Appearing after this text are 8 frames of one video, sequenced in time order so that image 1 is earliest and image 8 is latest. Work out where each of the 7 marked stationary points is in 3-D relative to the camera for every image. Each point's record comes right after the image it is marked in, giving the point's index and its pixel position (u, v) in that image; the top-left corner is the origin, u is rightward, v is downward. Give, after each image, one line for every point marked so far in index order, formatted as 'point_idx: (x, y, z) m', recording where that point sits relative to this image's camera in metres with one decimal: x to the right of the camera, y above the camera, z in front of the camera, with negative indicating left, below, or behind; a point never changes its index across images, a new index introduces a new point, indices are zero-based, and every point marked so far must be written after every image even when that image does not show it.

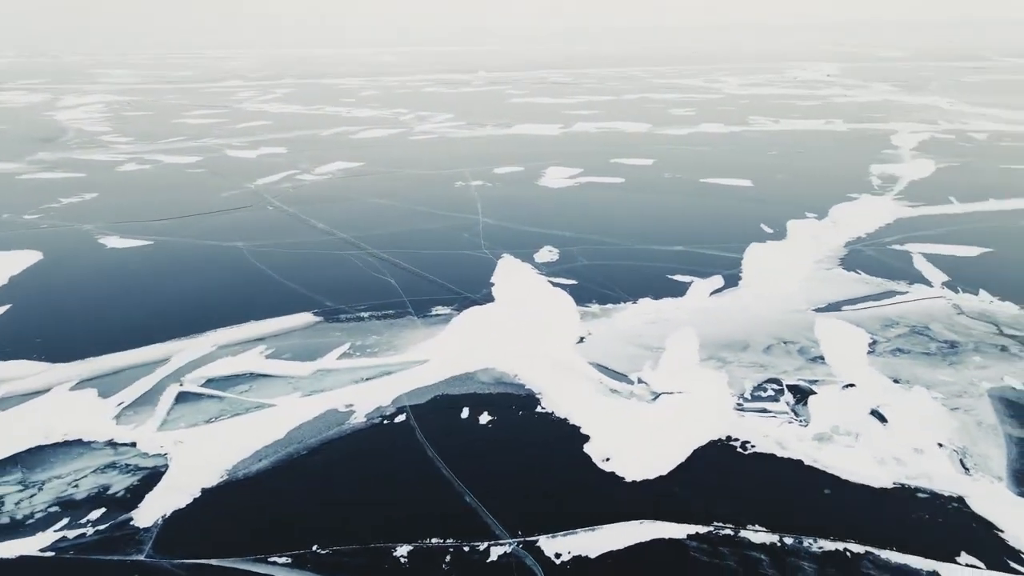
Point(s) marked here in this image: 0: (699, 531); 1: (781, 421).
0: (+1.1, -1.4, +4.2) m
1: (+2.0, -1.0, +5.3) m
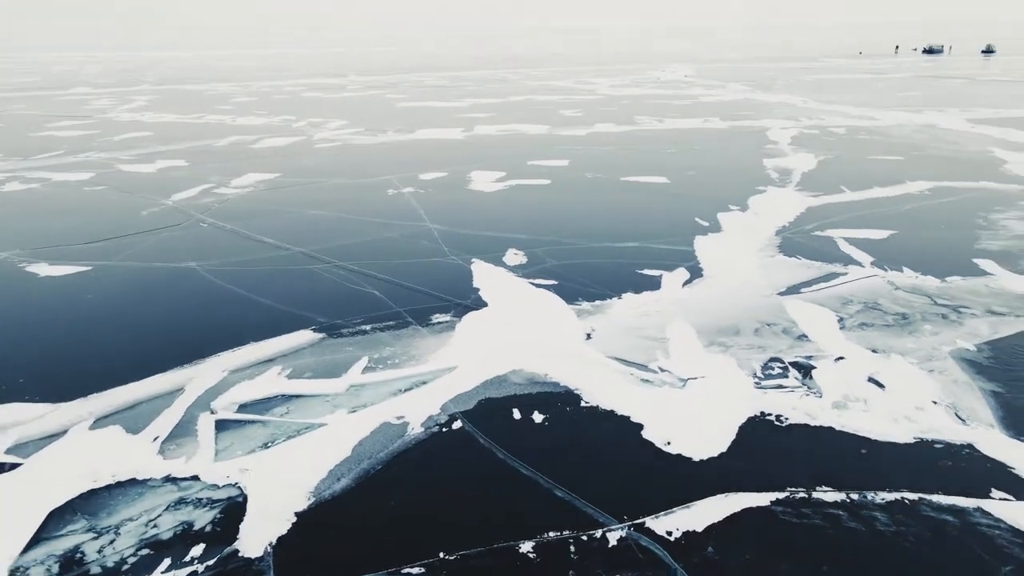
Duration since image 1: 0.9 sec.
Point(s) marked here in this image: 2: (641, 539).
0: (+1.7, -1.3, +4.6) m
1: (+2.4, -0.9, +5.9) m
2: (+0.8, -1.5, +4.3) m
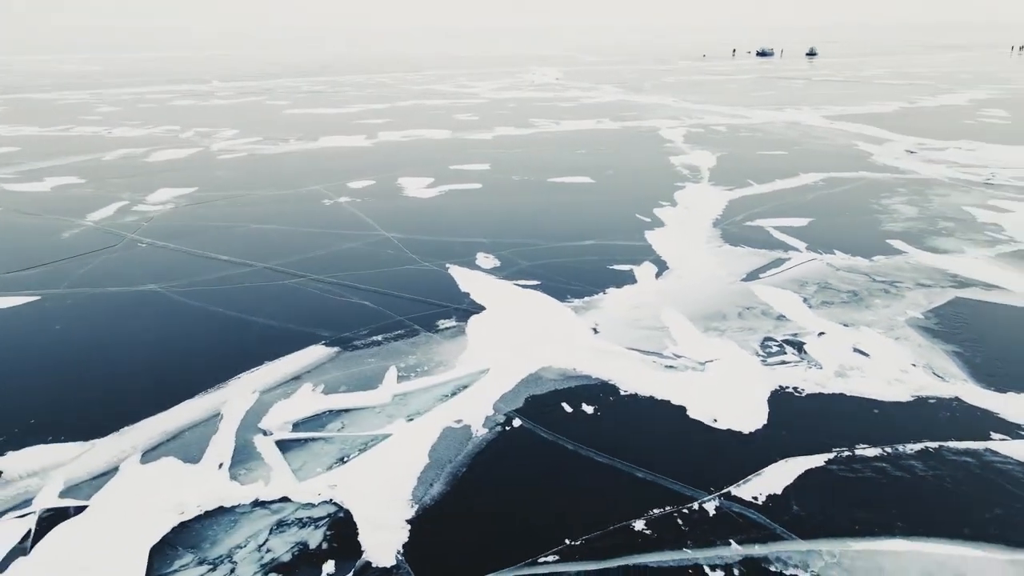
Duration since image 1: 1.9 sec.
0: (+2.3, -1.2, +5.3) m
1: (+2.7, -0.7, +6.7) m
2: (+1.5, -1.4, +4.7) m
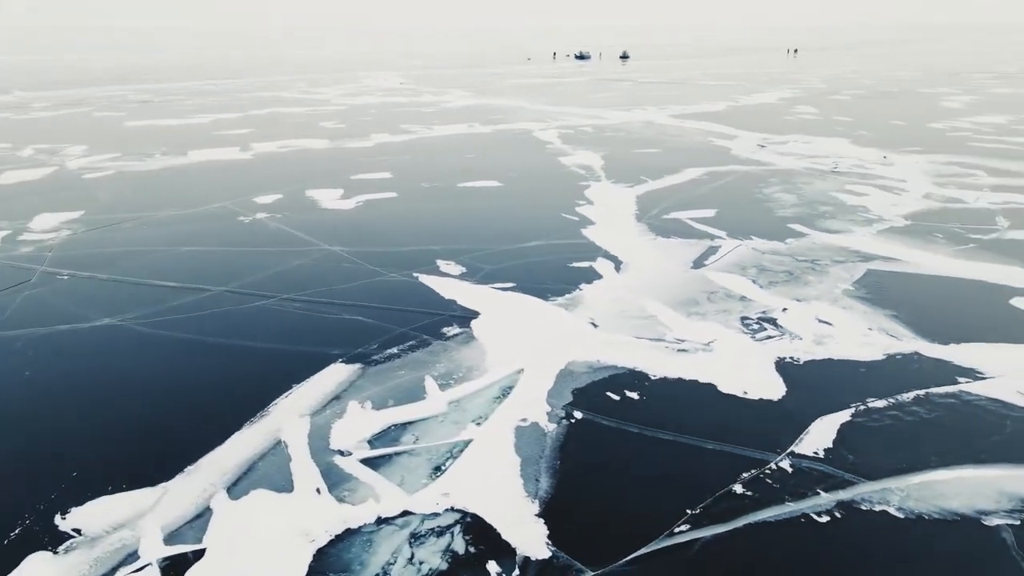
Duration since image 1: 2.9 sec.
0: (+2.9, -1.0, +6.1) m
1: (+2.9, -0.5, +7.6) m
2: (+2.2, -1.3, +5.4) m
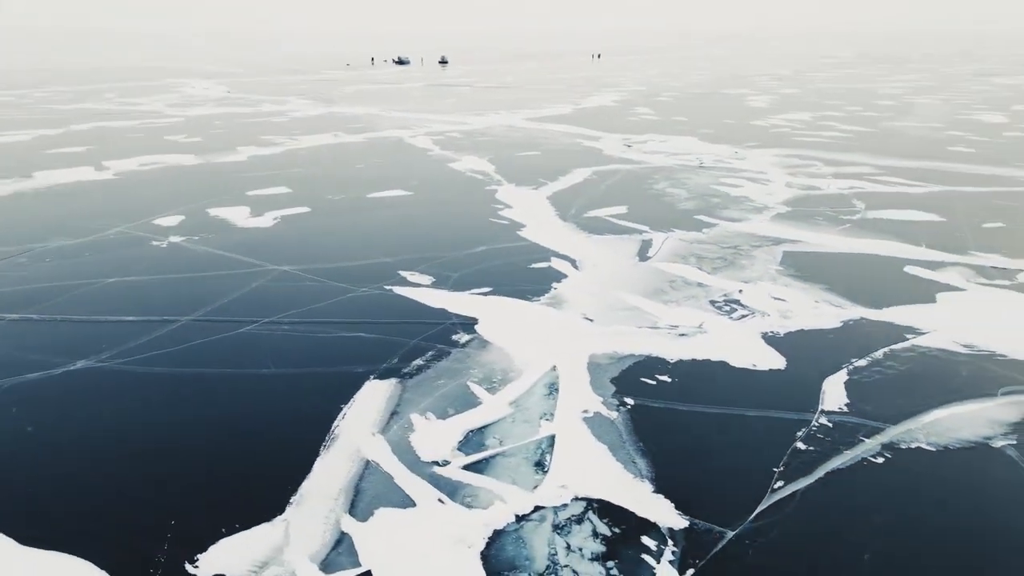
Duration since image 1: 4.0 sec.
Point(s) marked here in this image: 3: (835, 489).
0: (+3.3, -0.8, +7.2) m
1: (+2.9, -0.3, +8.6) m
2: (+2.8, -1.1, +6.3) m
3: (+2.4, -1.5, +5.3) m
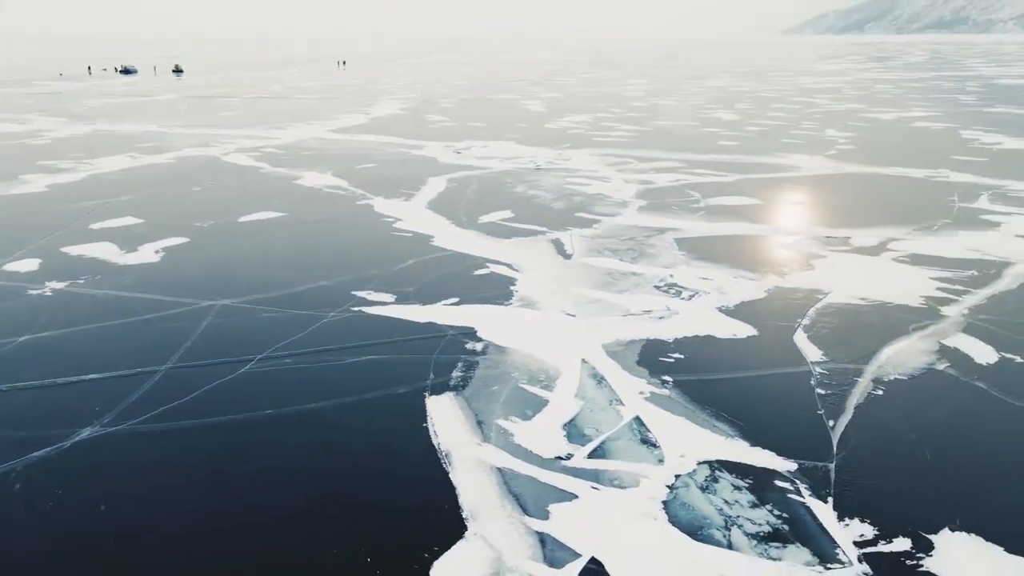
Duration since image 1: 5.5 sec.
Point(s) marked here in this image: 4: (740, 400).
0: (+3.5, -0.5, +8.7) m
1: (+2.6, -0.1, +9.9) m
2: (+3.3, -0.8, +7.7) m
3: (+3.3, -1.2, +6.7) m
4: (+2.2, -1.1, +7.0) m
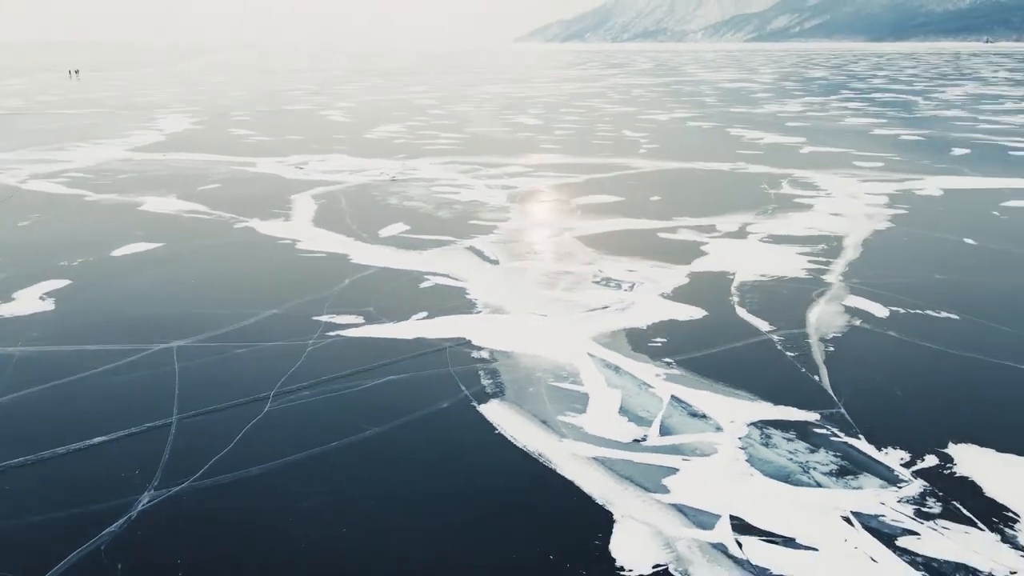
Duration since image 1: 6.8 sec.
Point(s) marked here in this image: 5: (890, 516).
0: (+3.1, -0.3, +10.1) m
1: (+1.9, 0.0, +11.0) m
2: (+3.3, -0.6, +9.1) m
3: (+3.6, -0.9, +8.1) m
4: (+2.5, -0.9, +8.1) m
5: (+2.9, -1.7, +5.5) m
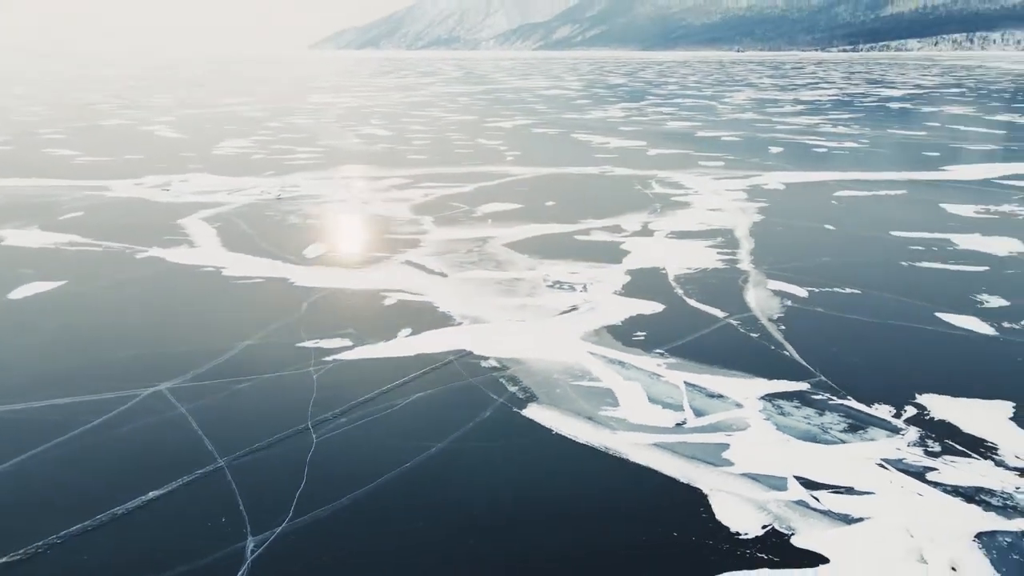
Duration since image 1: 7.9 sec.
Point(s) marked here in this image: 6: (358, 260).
0: (+2.7, -0.1, +11.2) m
1: (+1.3, 0.0, +11.7) m
2: (+3.1, -0.4, +10.3) m
3: (+3.7, -0.7, +9.3) m
4: (+2.6, -0.8, +9.1) m
5: (+3.6, -1.6, +6.7) m
6: (-2.9, +0.5, +13.4) m
